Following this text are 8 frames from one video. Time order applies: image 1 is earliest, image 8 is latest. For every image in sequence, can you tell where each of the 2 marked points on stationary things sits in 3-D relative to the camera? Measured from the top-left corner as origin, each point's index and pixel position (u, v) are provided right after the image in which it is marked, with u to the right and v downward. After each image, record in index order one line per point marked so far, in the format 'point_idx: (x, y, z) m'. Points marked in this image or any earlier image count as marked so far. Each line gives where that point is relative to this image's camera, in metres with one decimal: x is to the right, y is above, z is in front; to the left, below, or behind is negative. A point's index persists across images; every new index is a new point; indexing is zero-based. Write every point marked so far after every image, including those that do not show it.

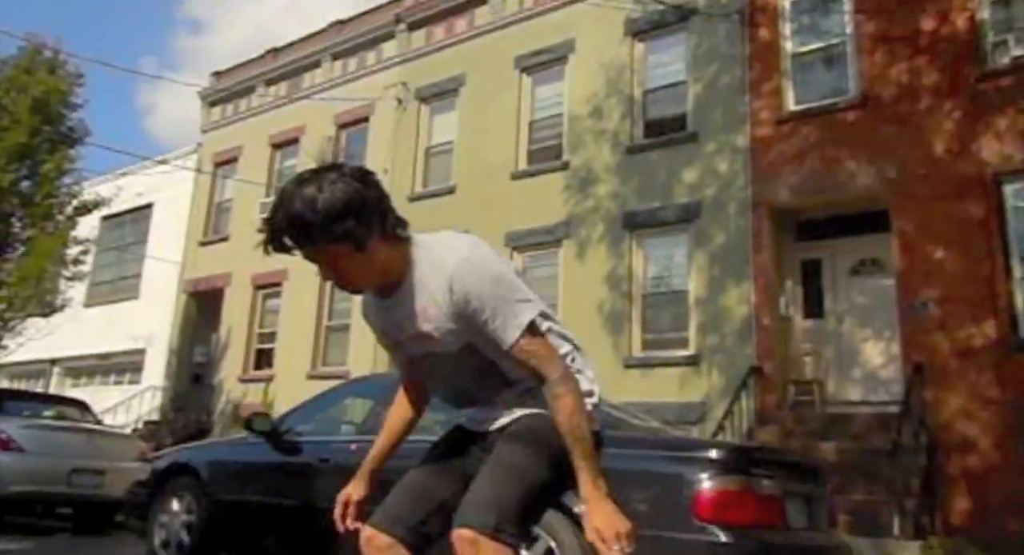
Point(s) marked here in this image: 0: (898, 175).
0: (+5.6, +1.5, +11.9) m
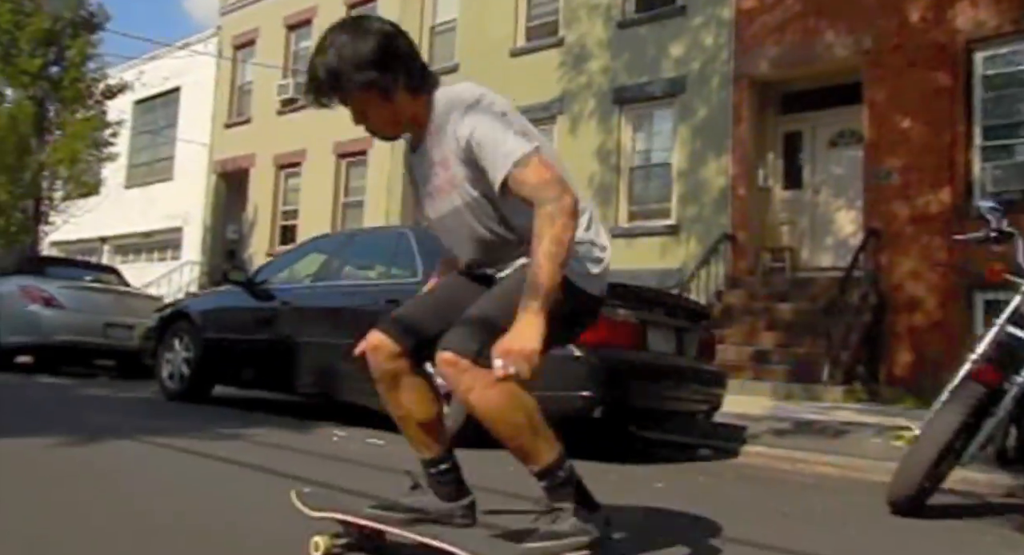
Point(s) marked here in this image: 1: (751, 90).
0: (+5.3, +3.4, +12.1) m
1: (+3.9, +3.0, +13.5) m
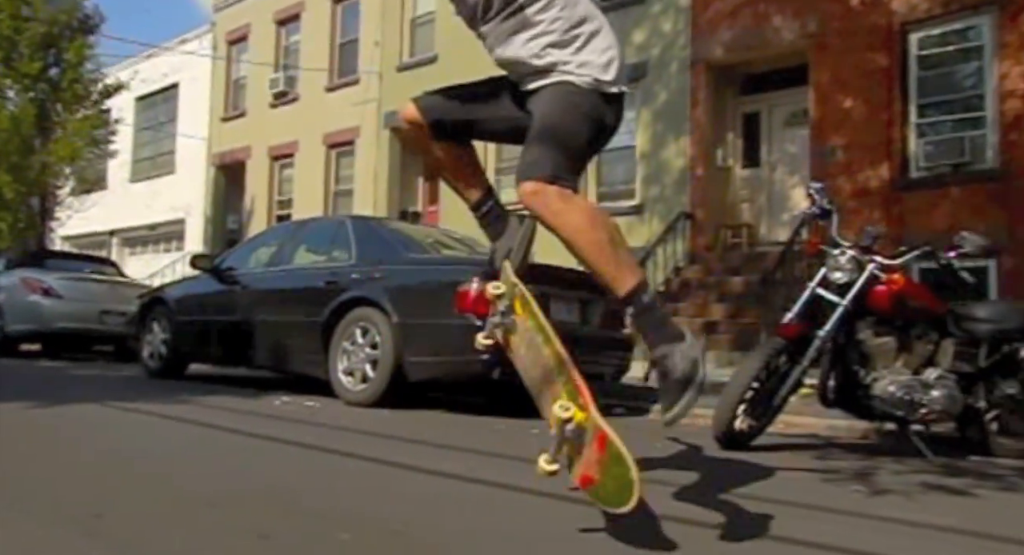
0: (+4.7, +3.8, +12.7) m
1: (+3.3, +3.5, +14.2) m
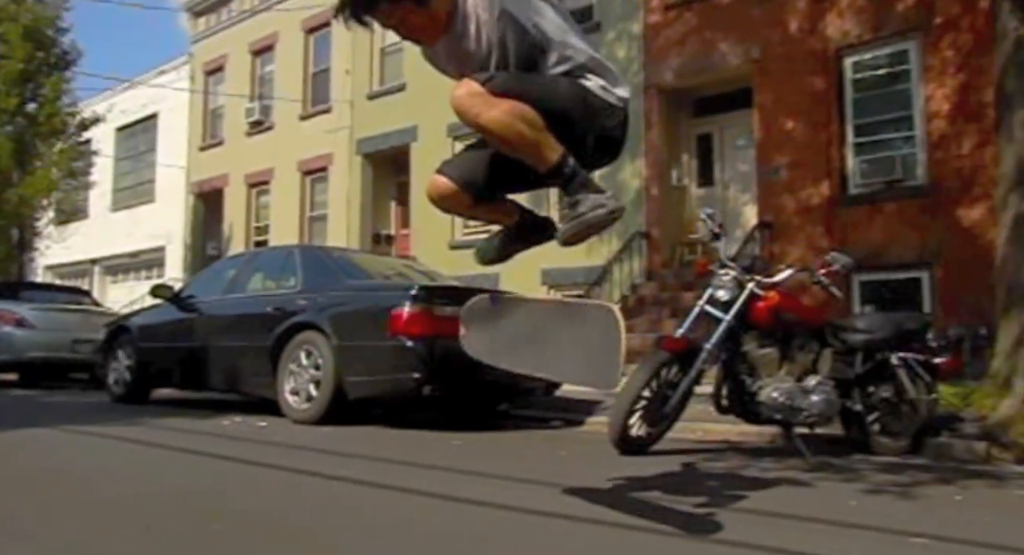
0: (+4.0, +3.6, +13.4) m
1: (+2.6, +3.2, +14.8) m
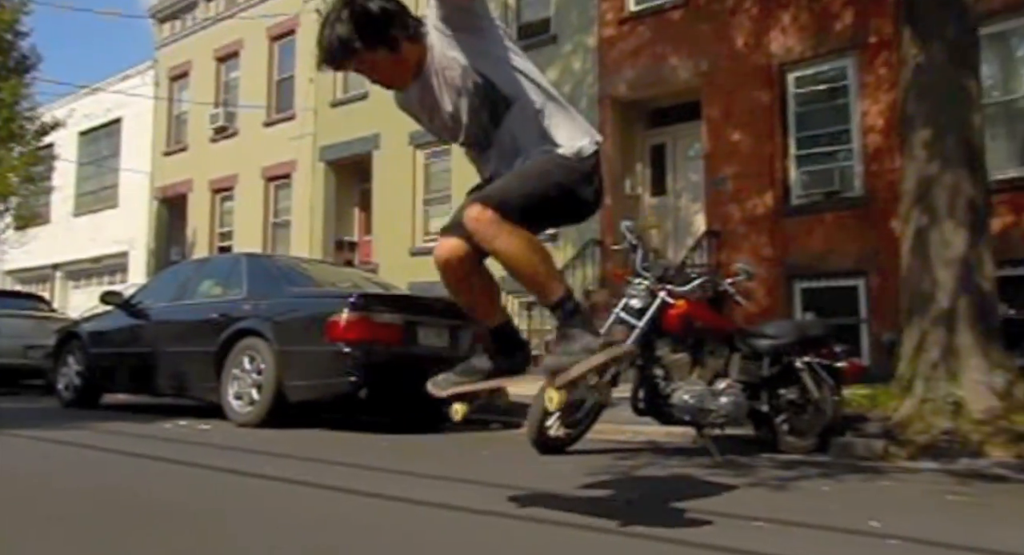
0: (+3.2, +3.5, +13.8) m
1: (+1.8, +3.0, +15.1) m
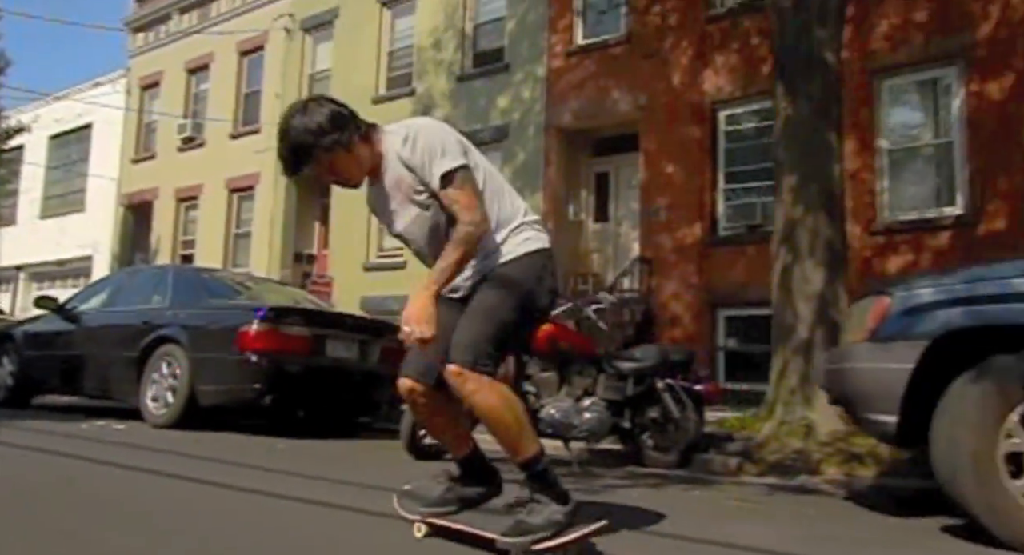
0: (+2.3, +3.0, +14.4) m
1: (+0.9, +2.6, +15.8) m
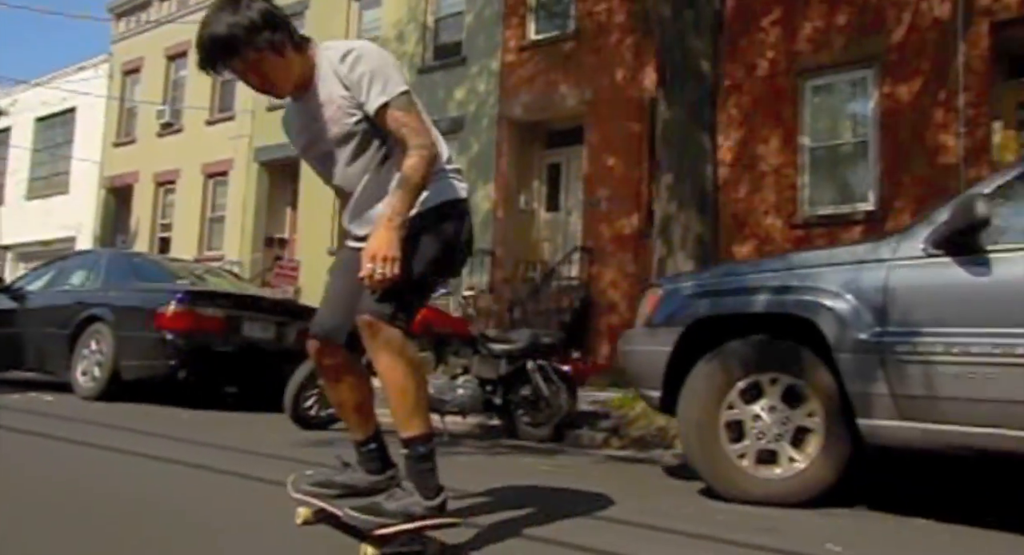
0: (+1.4, +3.2, +15.0) m
1: (0.0, +2.9, +16.3) m
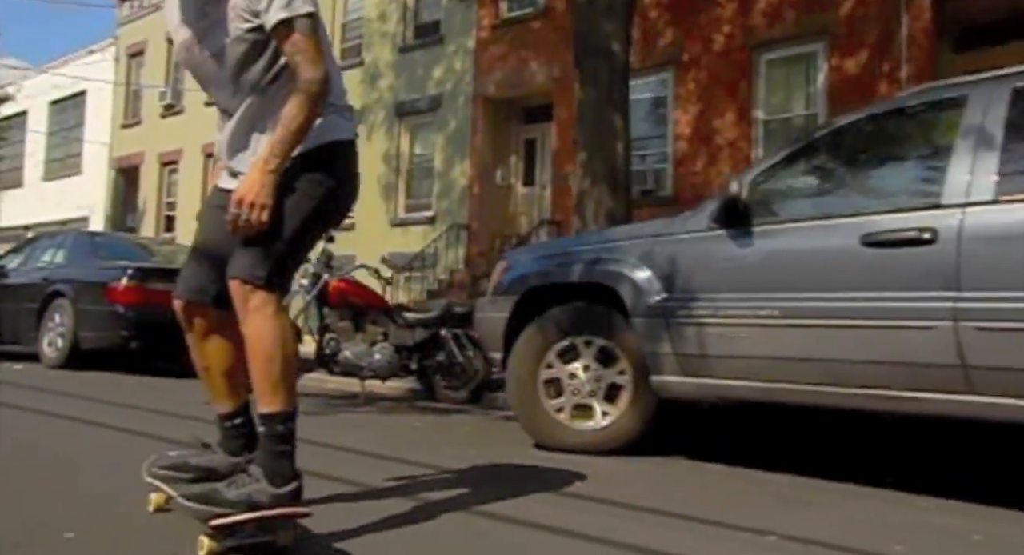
0: (+0.9, +3.7, +15.3) m
1: (-0.5, +3.4, +16.7) m
